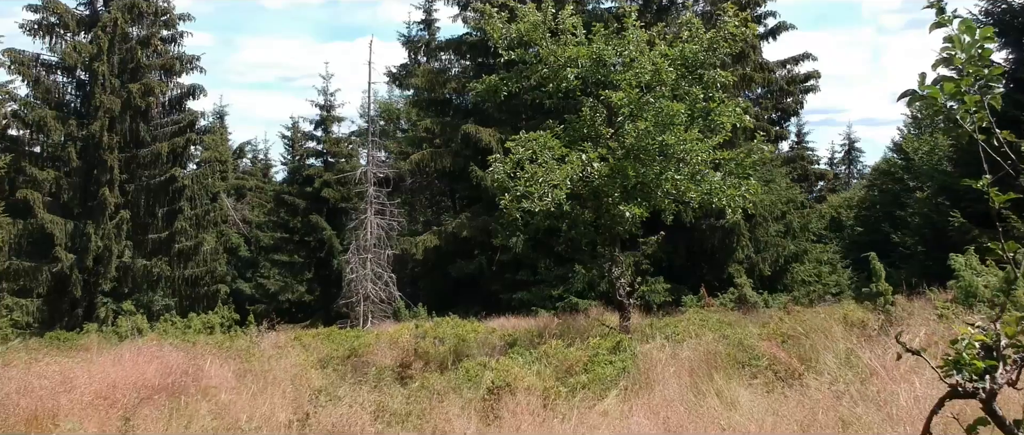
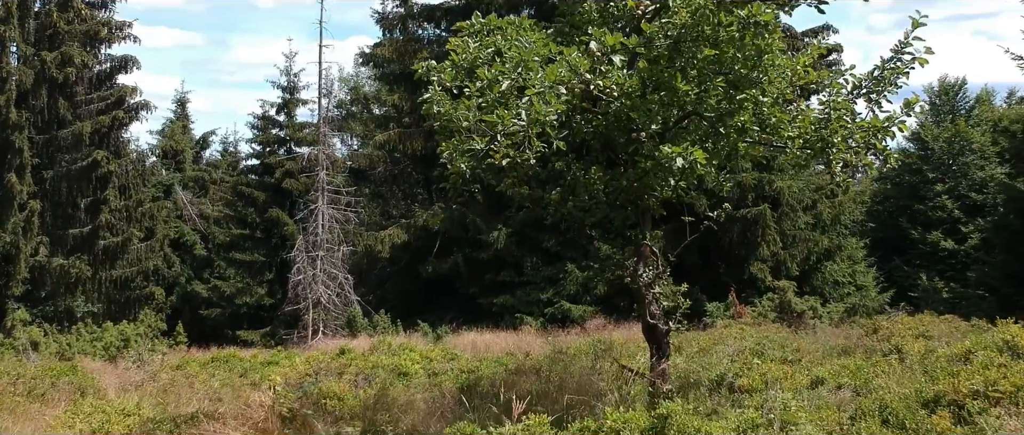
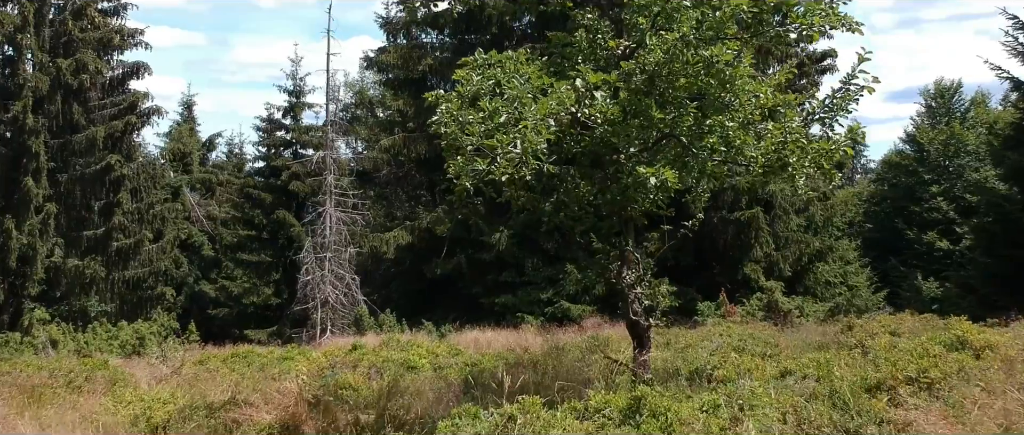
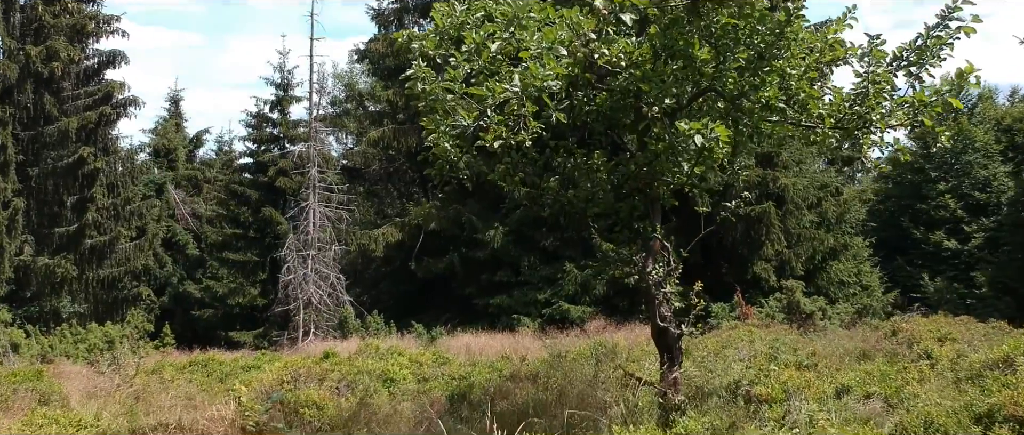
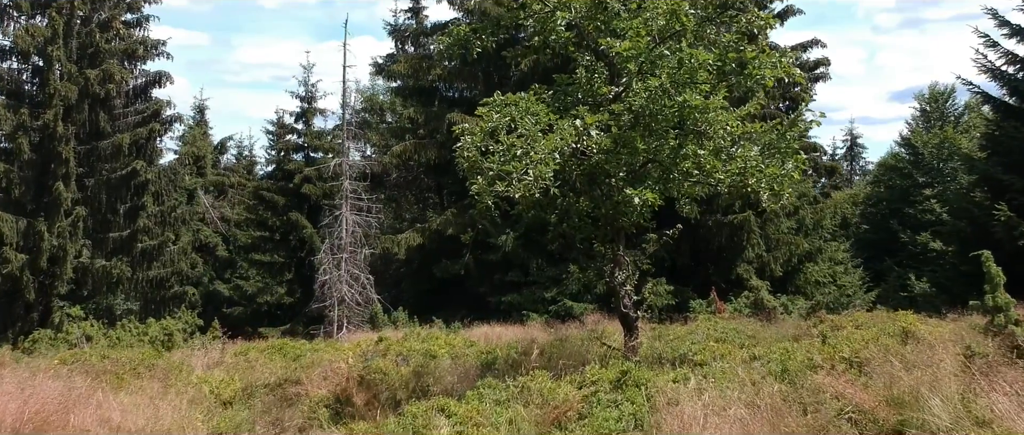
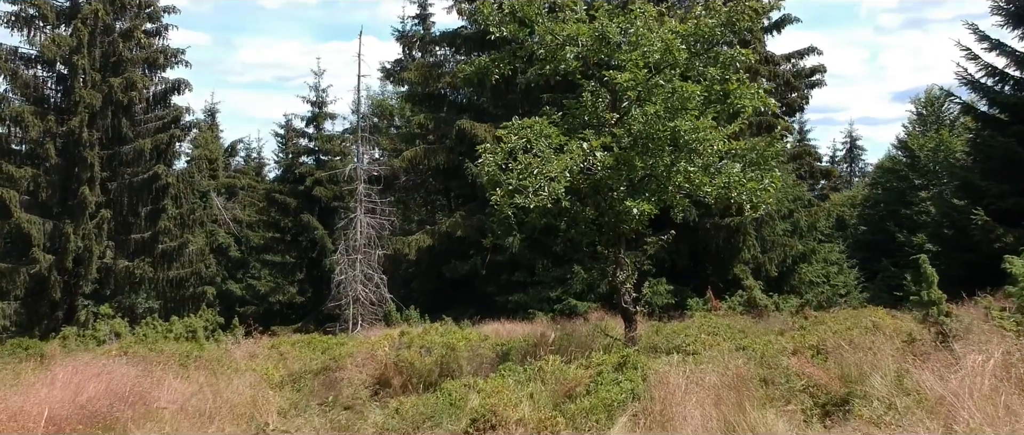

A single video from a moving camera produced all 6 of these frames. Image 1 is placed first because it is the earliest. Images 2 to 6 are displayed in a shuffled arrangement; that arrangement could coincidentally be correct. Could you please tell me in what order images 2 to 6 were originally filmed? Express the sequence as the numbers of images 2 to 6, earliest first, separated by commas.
6, 5, 3, 2, 4
